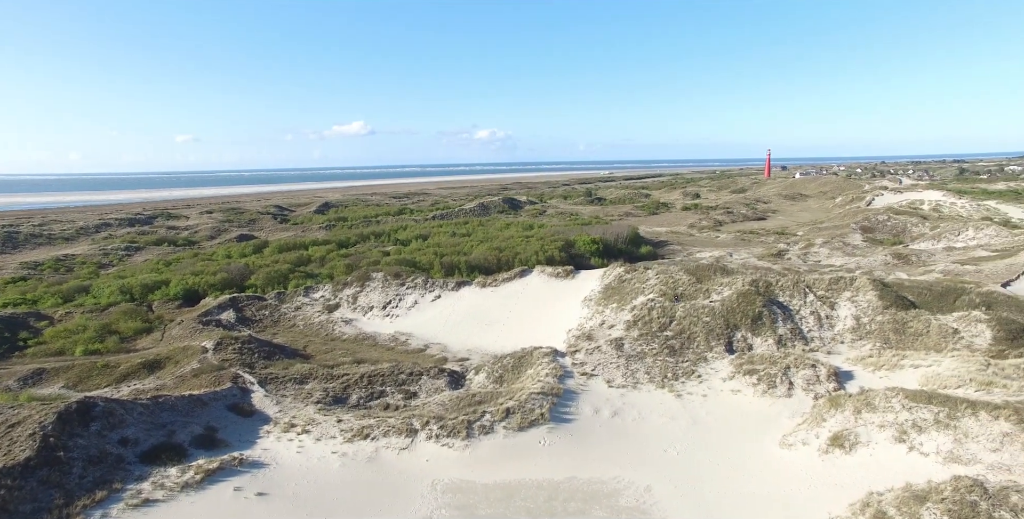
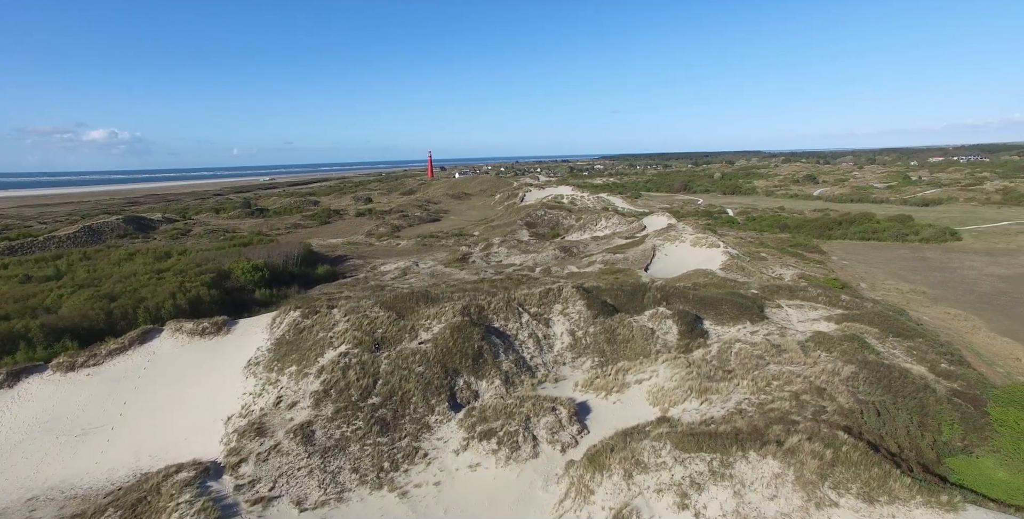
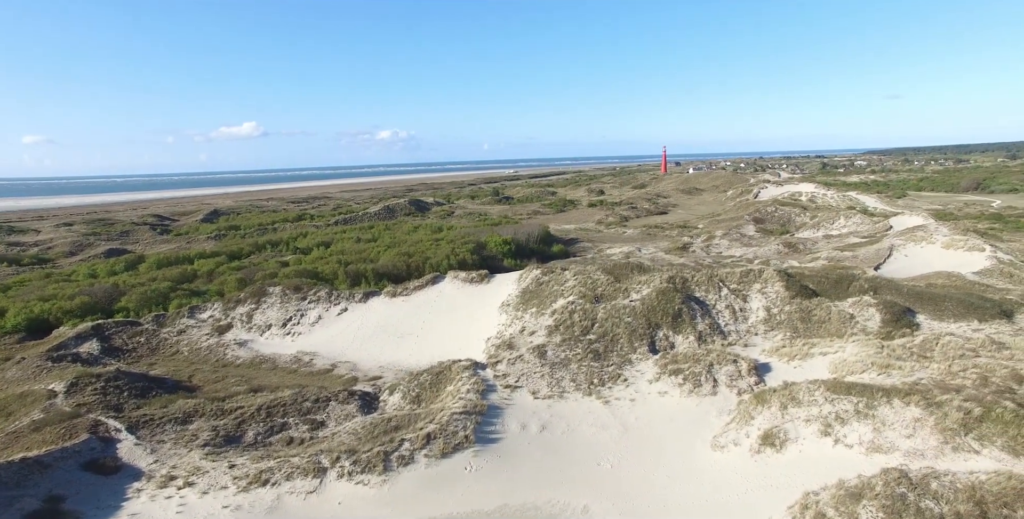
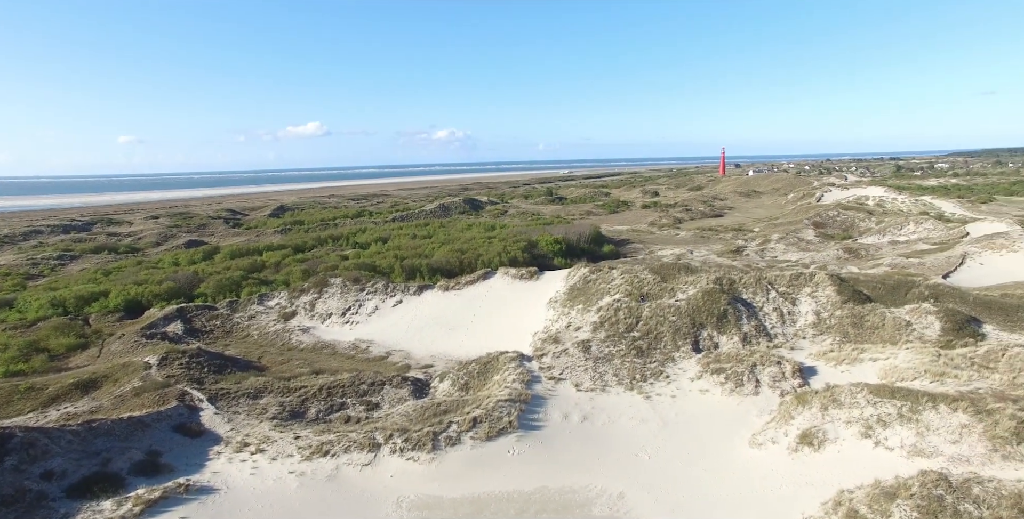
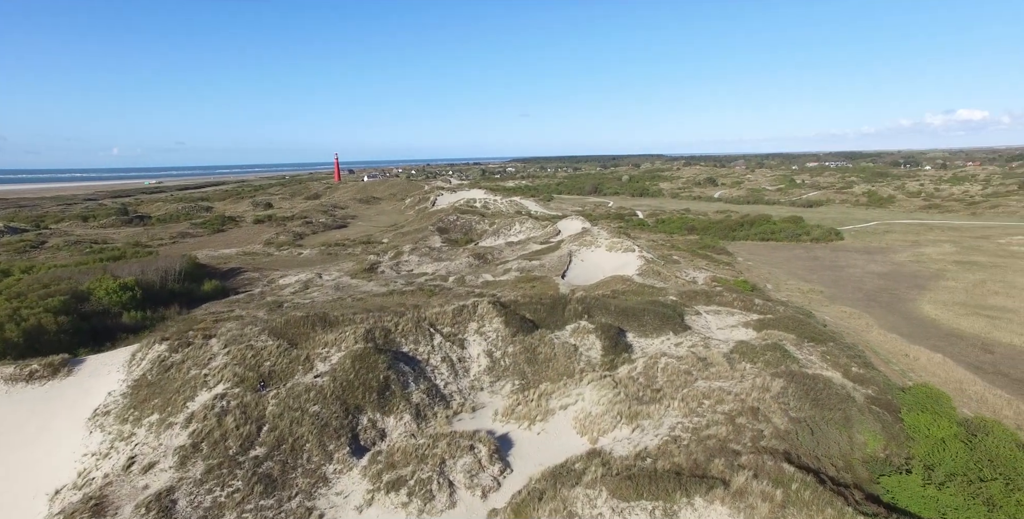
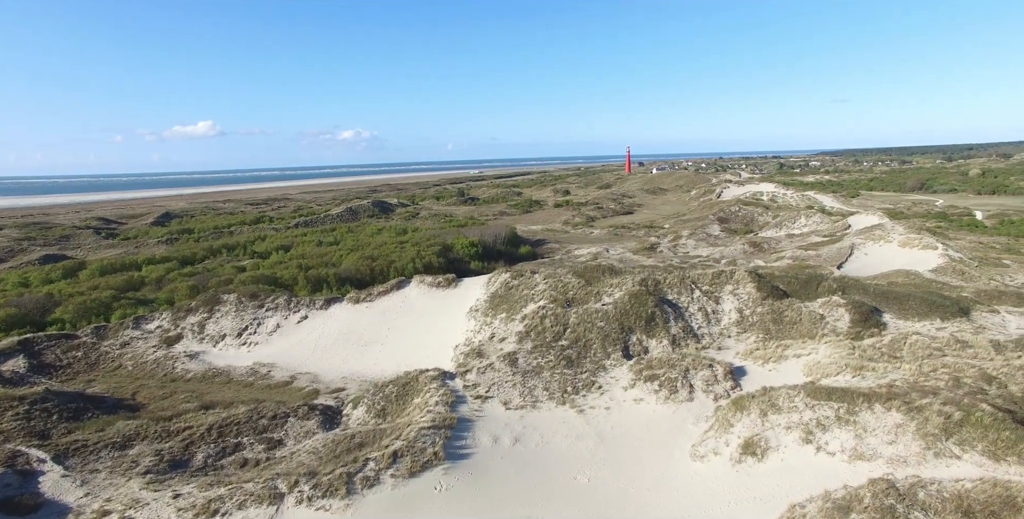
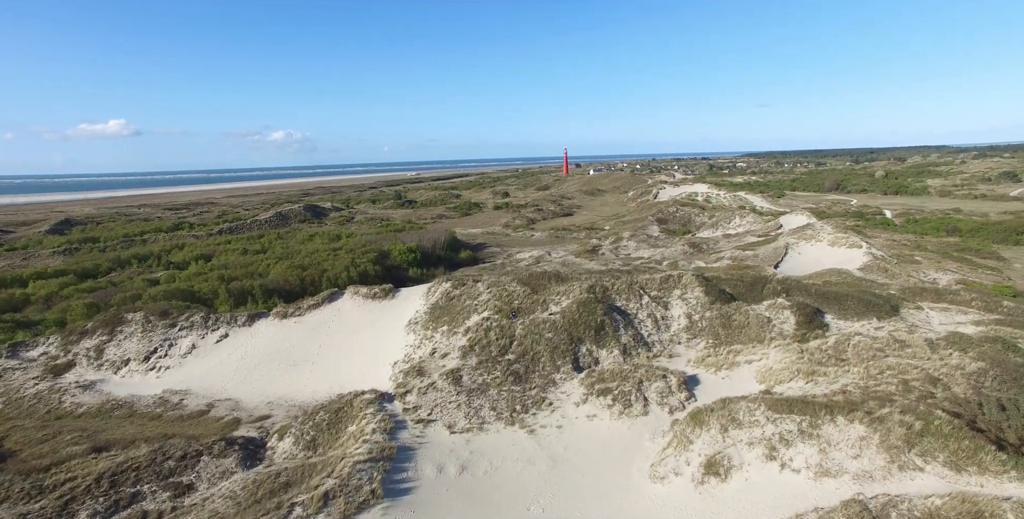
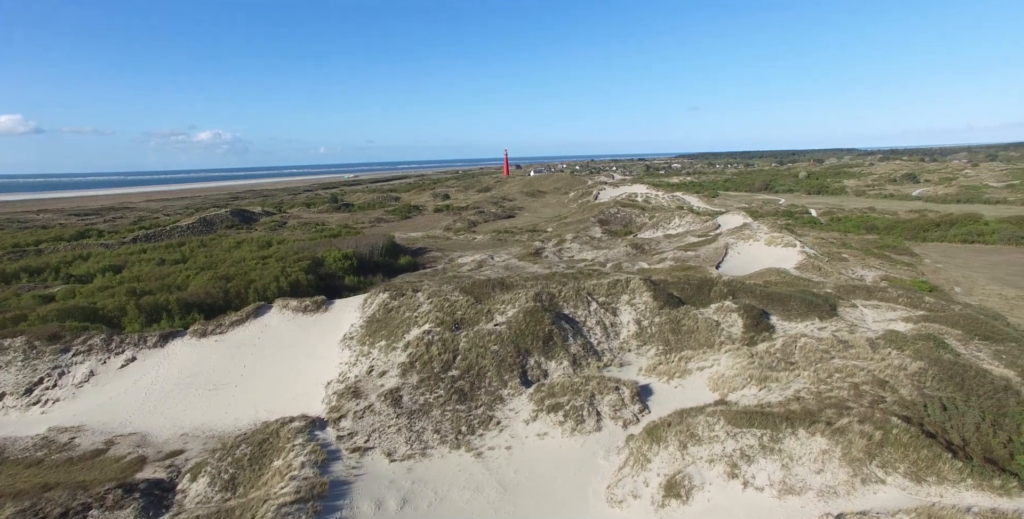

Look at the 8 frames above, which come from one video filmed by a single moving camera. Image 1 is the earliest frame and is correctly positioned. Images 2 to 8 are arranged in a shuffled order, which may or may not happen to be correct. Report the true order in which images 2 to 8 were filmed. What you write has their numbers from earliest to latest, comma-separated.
4, 3, 6, 7, 8, 2, 5
